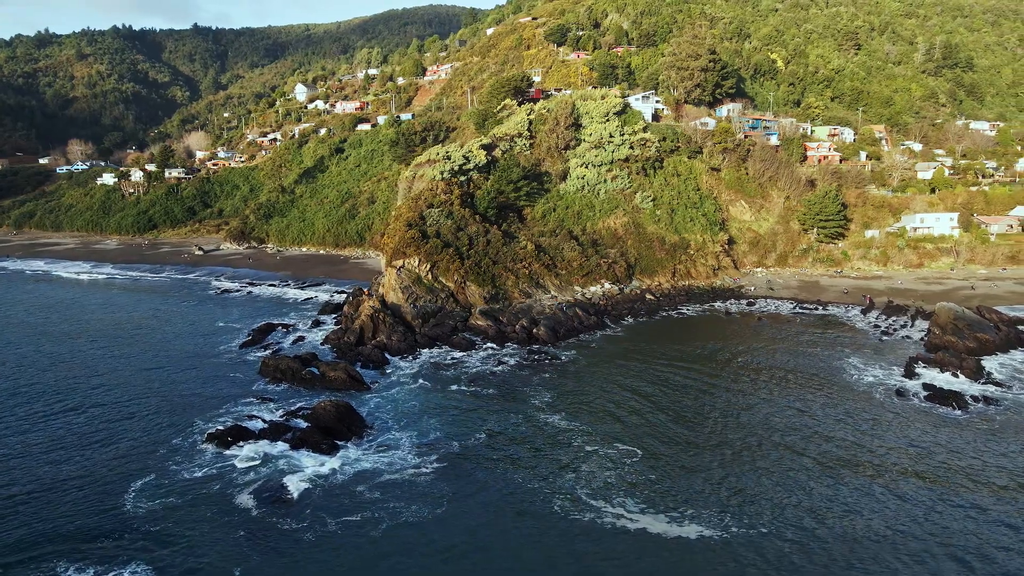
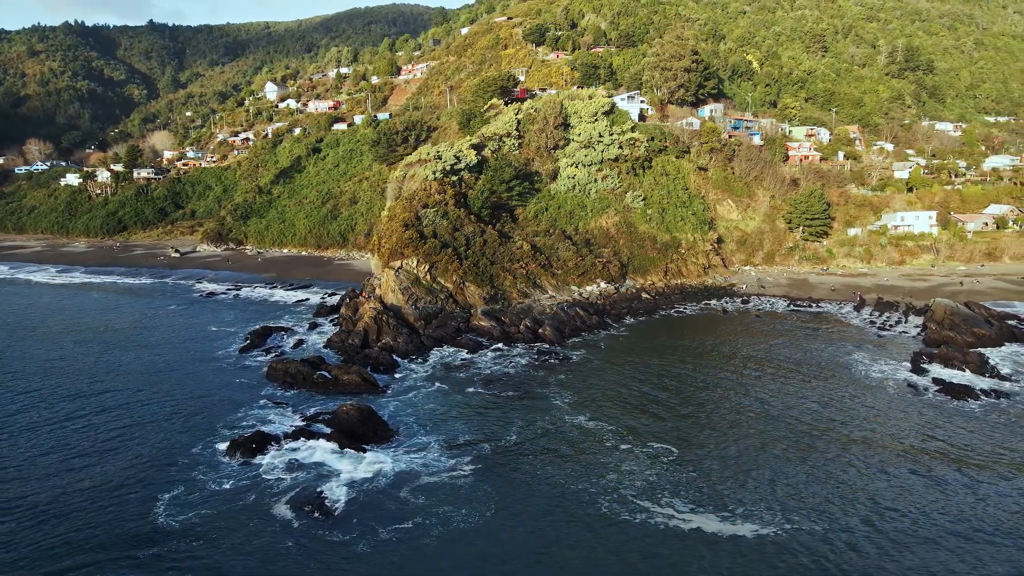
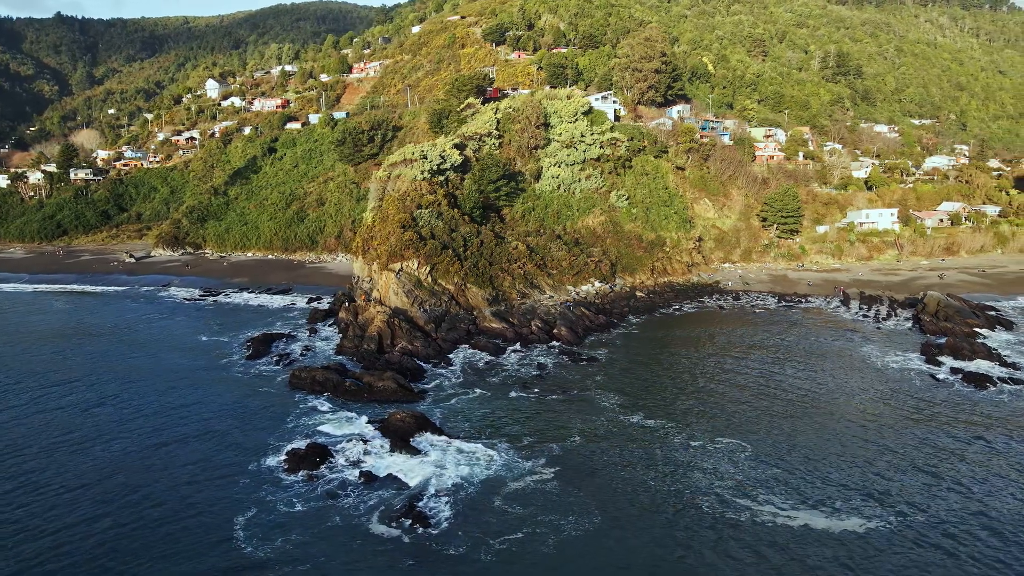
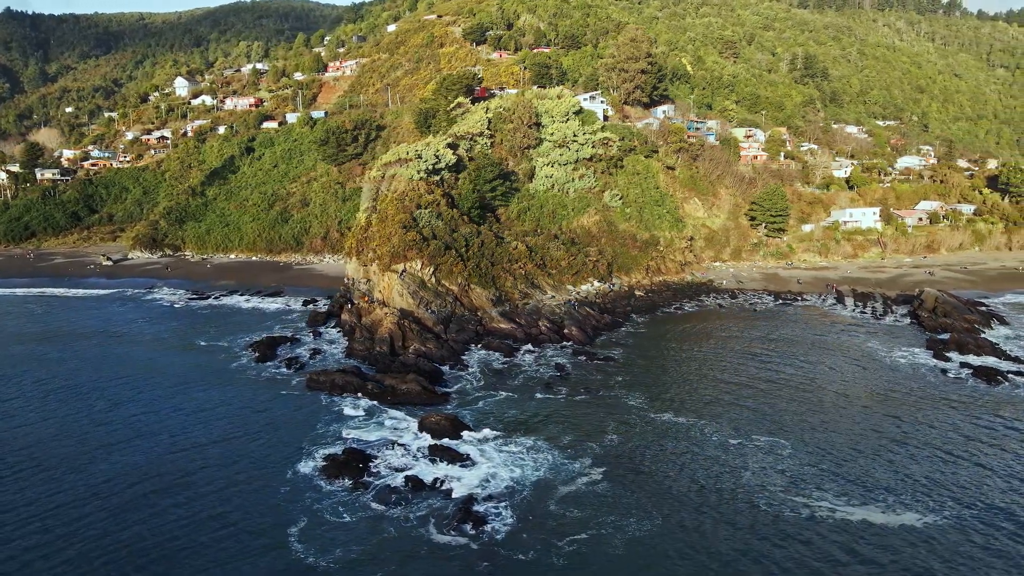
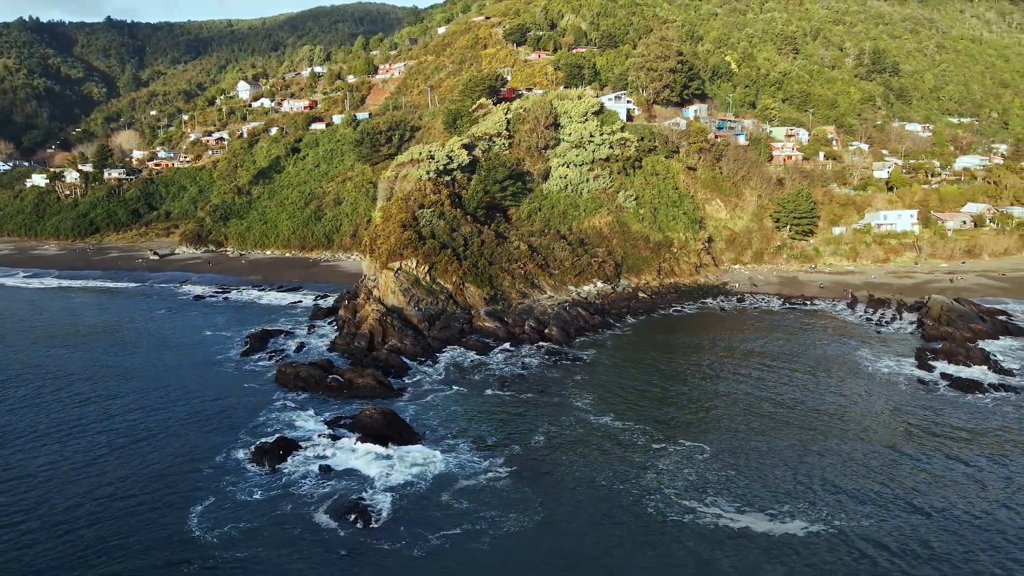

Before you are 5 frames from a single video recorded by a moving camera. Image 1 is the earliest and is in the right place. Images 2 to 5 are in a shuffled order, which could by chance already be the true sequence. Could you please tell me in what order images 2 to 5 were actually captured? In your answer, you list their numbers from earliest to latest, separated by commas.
2, 5, 3, 4
